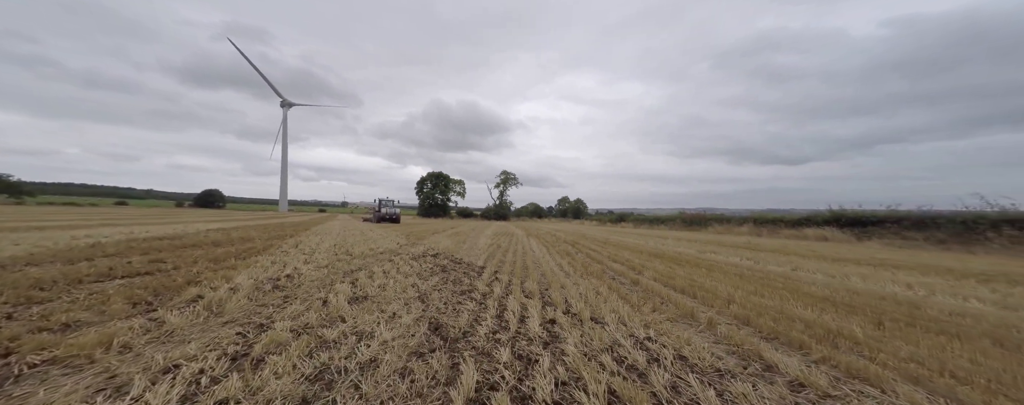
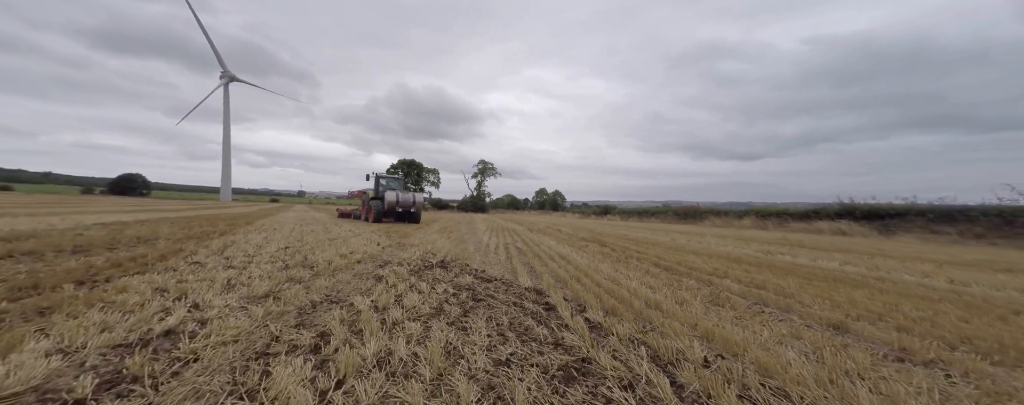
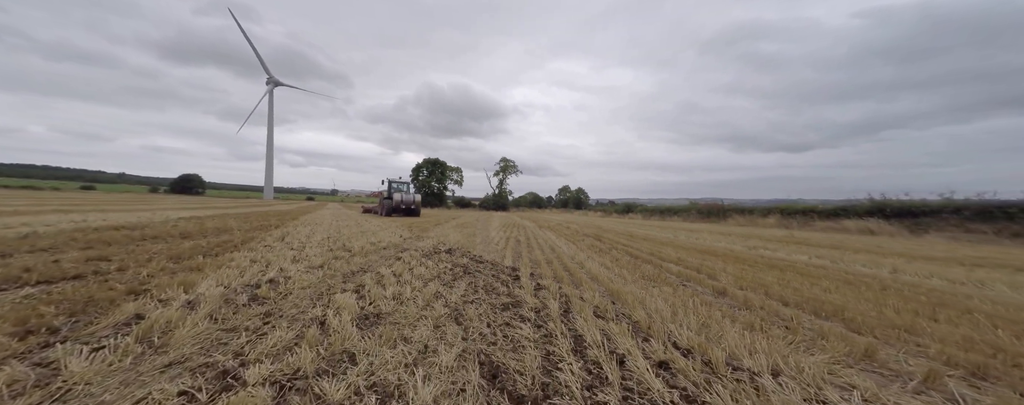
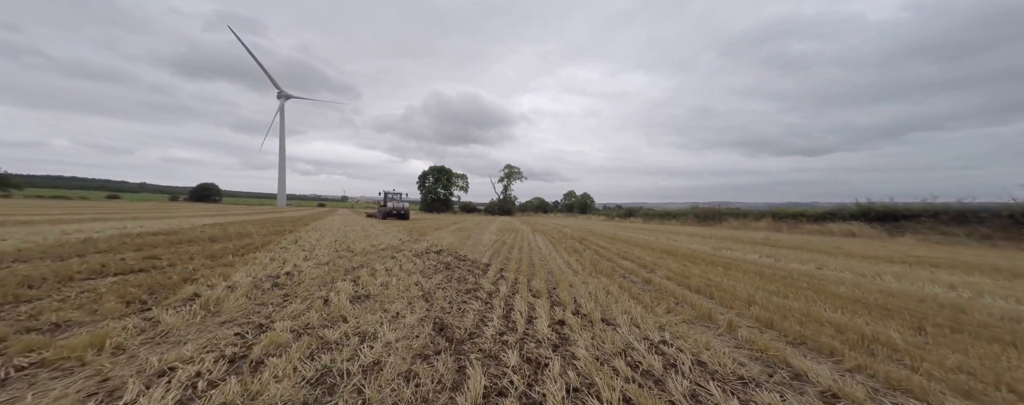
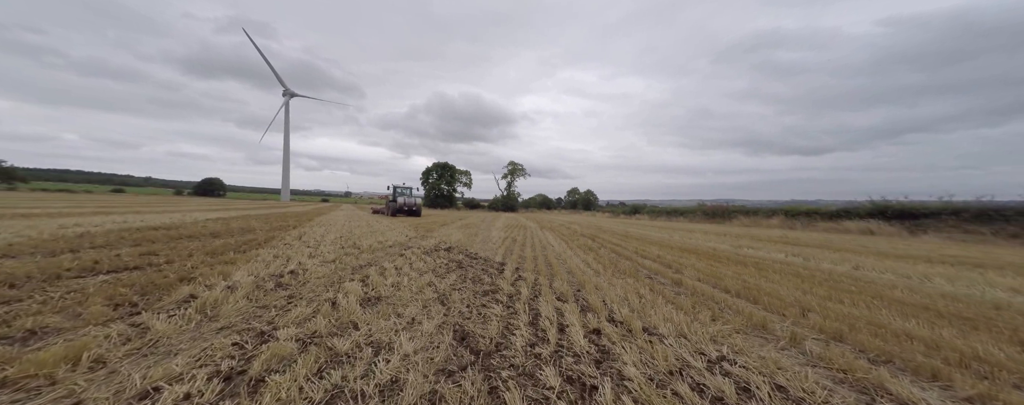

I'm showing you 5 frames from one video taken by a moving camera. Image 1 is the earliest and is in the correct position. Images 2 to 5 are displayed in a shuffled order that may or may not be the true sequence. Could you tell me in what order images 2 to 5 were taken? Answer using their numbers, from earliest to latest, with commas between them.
4, 5, 3, 2
